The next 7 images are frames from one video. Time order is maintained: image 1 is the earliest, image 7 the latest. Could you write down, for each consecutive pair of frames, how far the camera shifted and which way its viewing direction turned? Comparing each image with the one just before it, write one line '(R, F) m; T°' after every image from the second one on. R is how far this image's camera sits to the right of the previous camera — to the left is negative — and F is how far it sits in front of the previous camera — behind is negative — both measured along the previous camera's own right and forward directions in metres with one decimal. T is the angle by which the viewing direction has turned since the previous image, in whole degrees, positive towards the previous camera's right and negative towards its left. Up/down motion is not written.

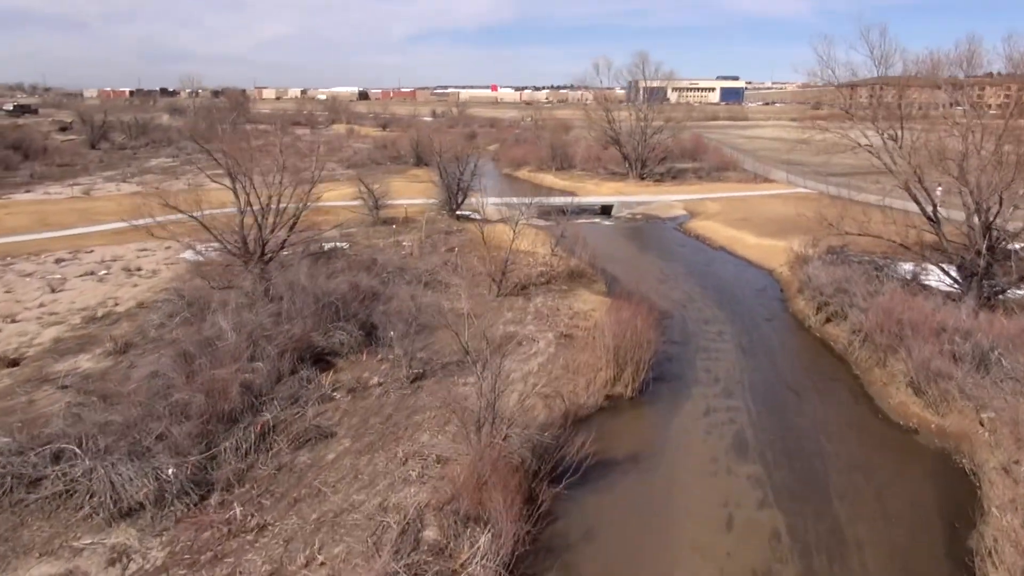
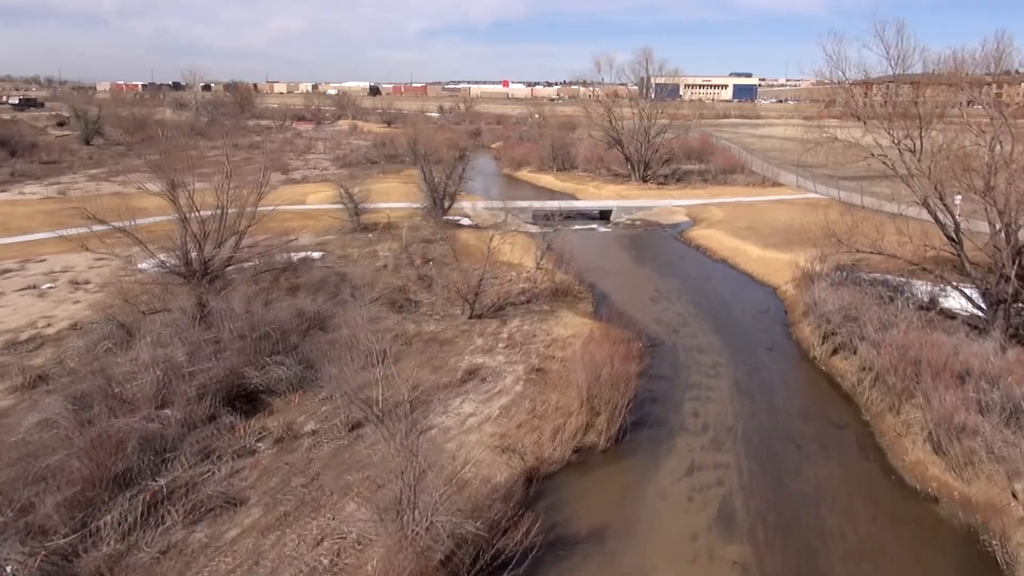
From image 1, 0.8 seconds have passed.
(+0.8, +1.5) m; -1°
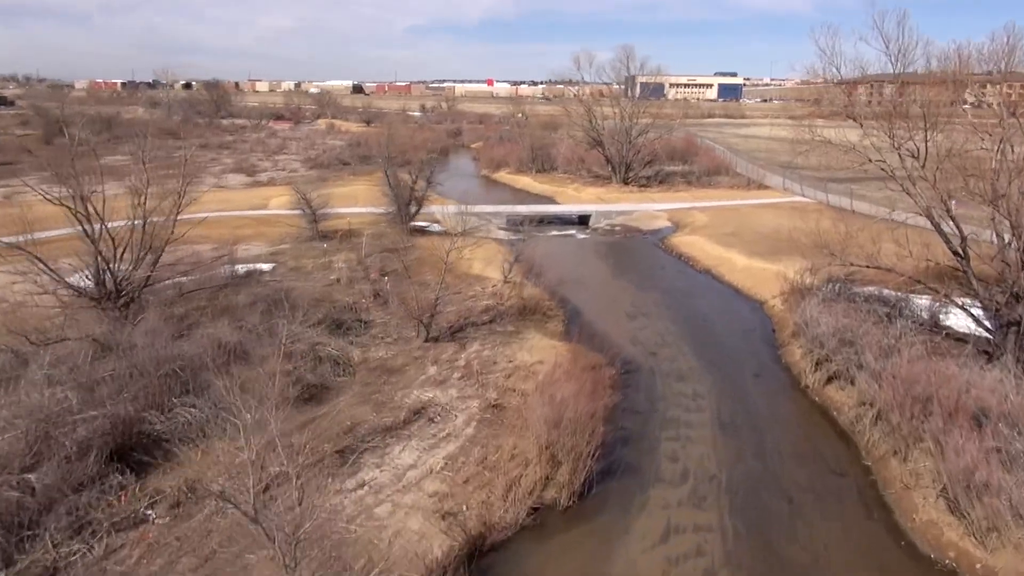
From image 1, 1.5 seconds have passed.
(+0.6, +1.5) m; +1°
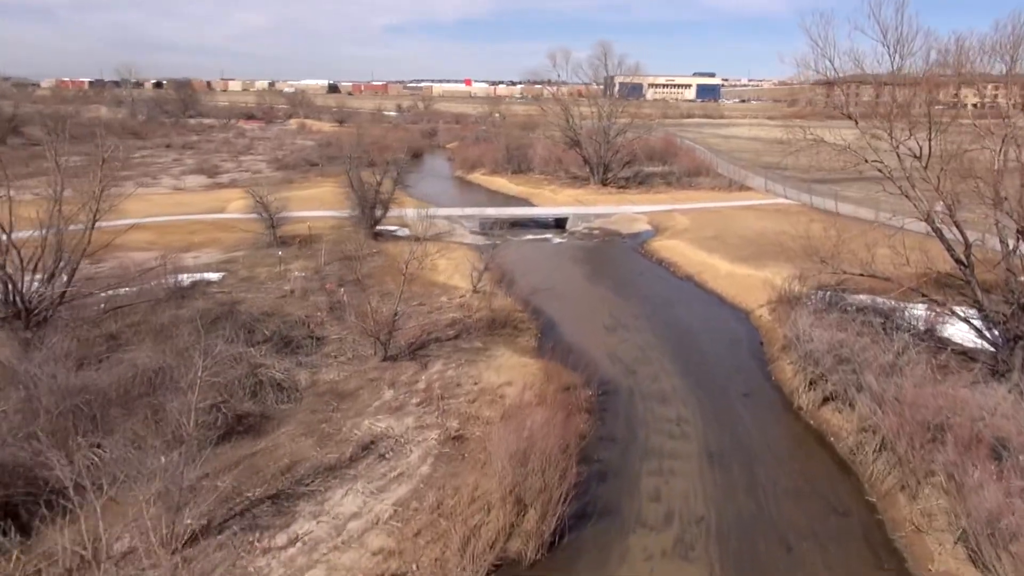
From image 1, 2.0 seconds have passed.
(+0.3, +1.1) m; +2°
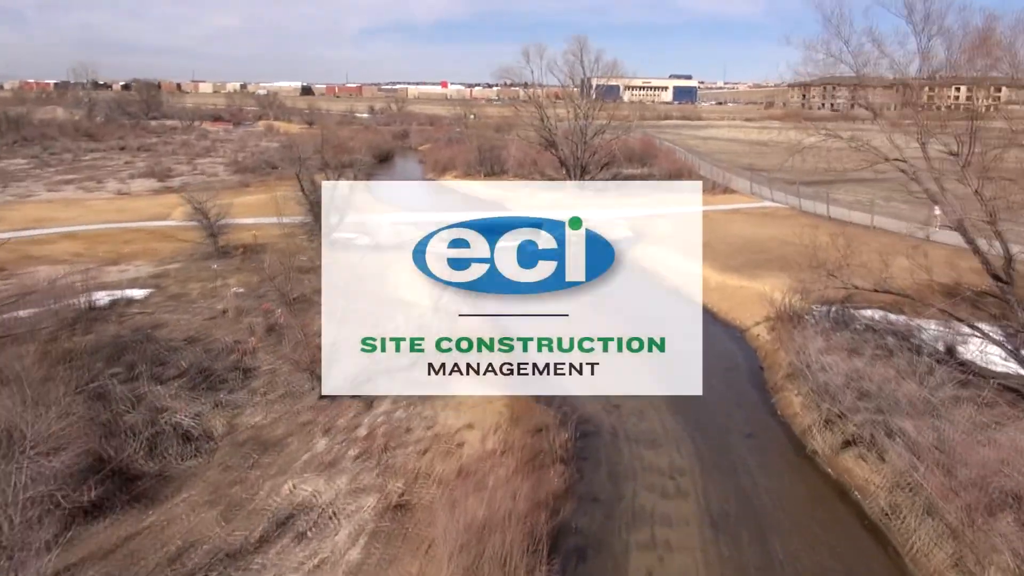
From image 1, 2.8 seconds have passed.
(+0.3, +1.8) m; +2°
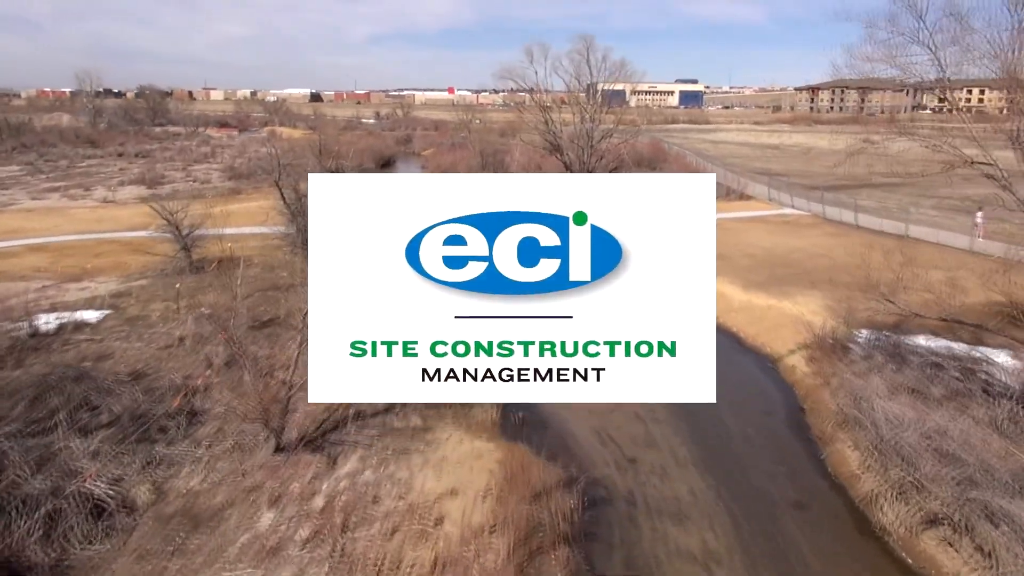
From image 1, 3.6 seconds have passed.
(+0.2, +1.7) m; -1°
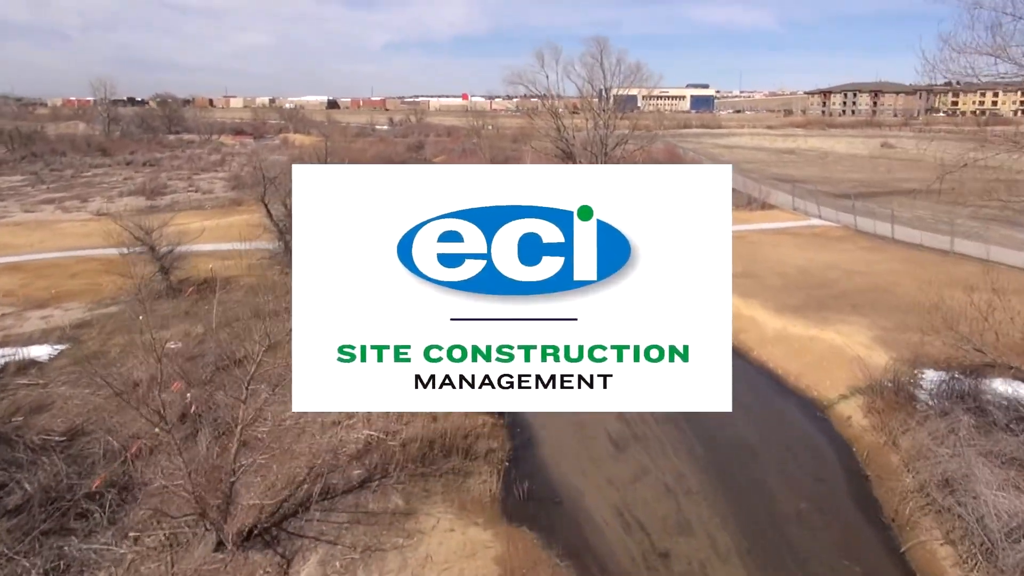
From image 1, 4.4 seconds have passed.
(+0.2, +1.7) m; -2°
